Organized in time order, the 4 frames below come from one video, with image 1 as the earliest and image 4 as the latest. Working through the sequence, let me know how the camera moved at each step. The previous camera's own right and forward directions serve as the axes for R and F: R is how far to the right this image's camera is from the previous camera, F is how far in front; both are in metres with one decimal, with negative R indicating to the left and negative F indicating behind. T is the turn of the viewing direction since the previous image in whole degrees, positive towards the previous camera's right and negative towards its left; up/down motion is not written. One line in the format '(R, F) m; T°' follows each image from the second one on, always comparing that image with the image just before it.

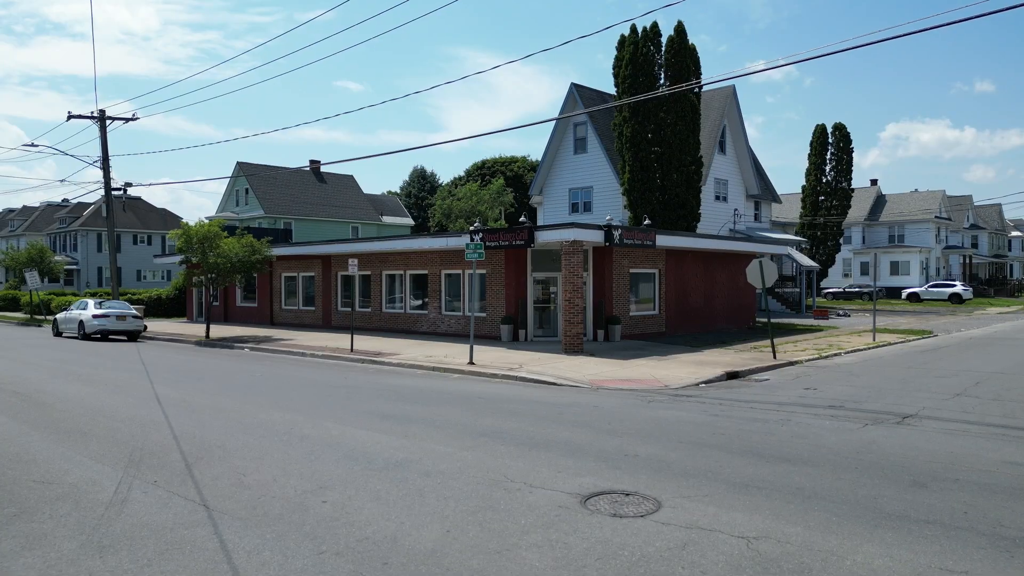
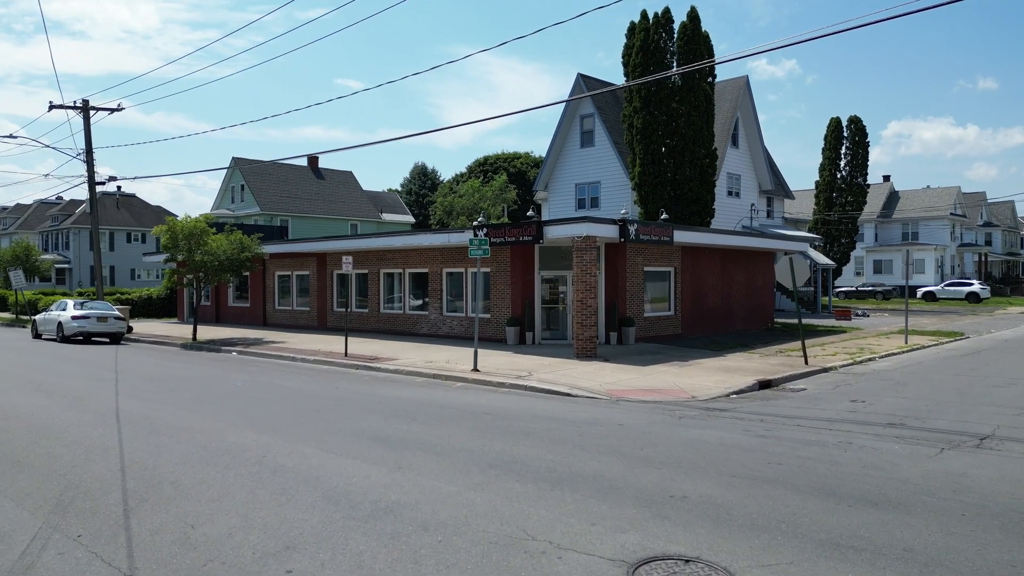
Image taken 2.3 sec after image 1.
(-0.1, +1.5) m; 0°
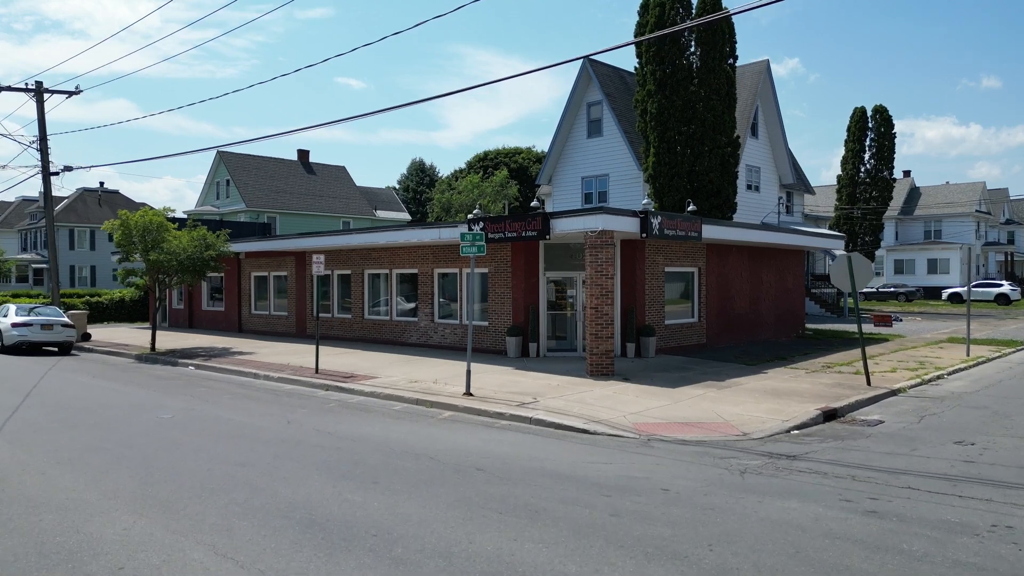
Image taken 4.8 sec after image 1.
(0.0, +2.9) m; 0°
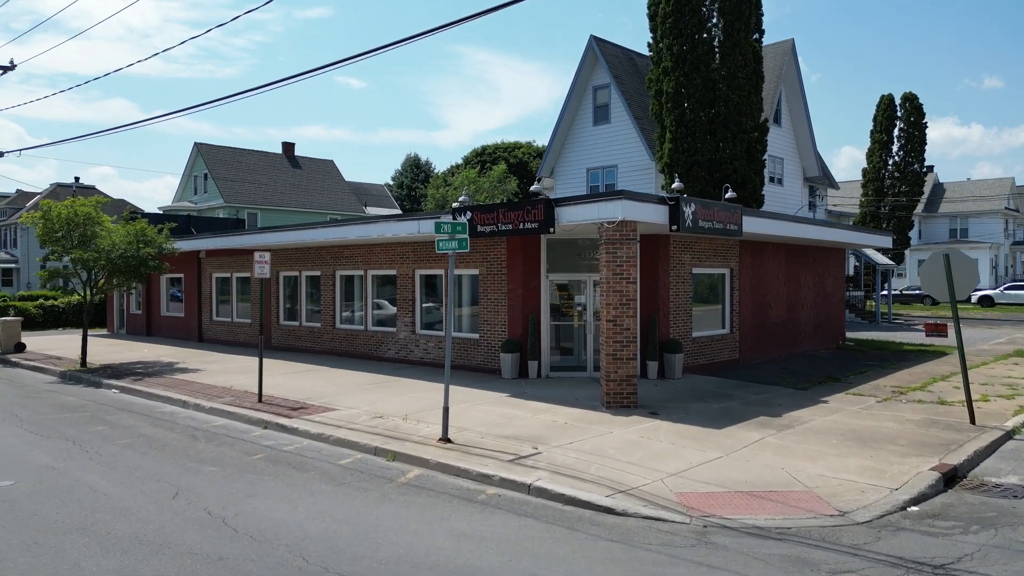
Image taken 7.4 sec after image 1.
(+0.1, +3.3) m; 0°
